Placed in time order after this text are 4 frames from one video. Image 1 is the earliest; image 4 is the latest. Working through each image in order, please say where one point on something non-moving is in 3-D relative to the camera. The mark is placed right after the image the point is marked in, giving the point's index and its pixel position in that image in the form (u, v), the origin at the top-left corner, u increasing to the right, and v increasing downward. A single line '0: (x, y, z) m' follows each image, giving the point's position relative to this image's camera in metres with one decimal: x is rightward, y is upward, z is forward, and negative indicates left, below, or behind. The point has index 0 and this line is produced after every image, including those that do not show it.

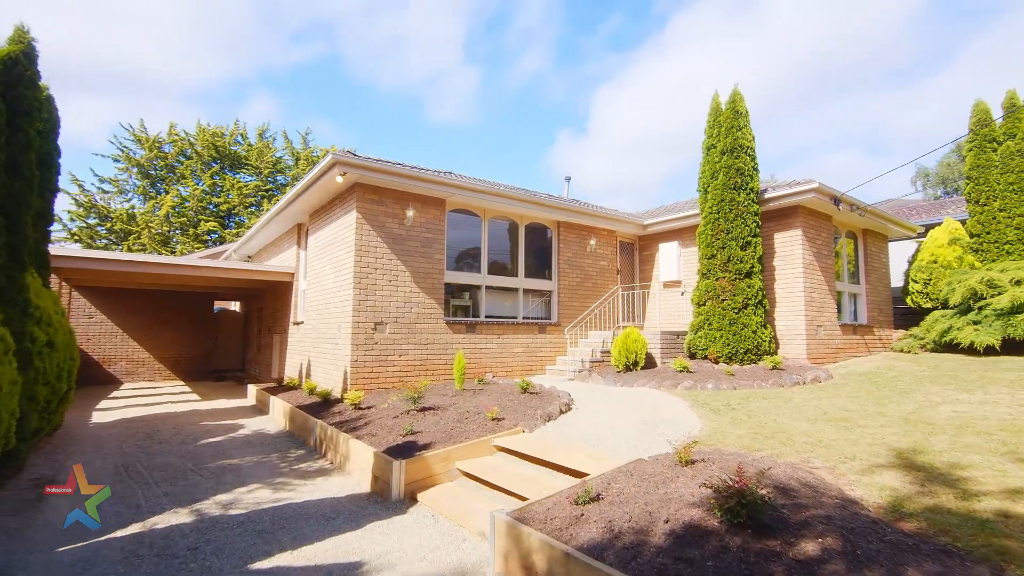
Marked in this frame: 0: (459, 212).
0: (-1.0, +1.4, +9.9) m
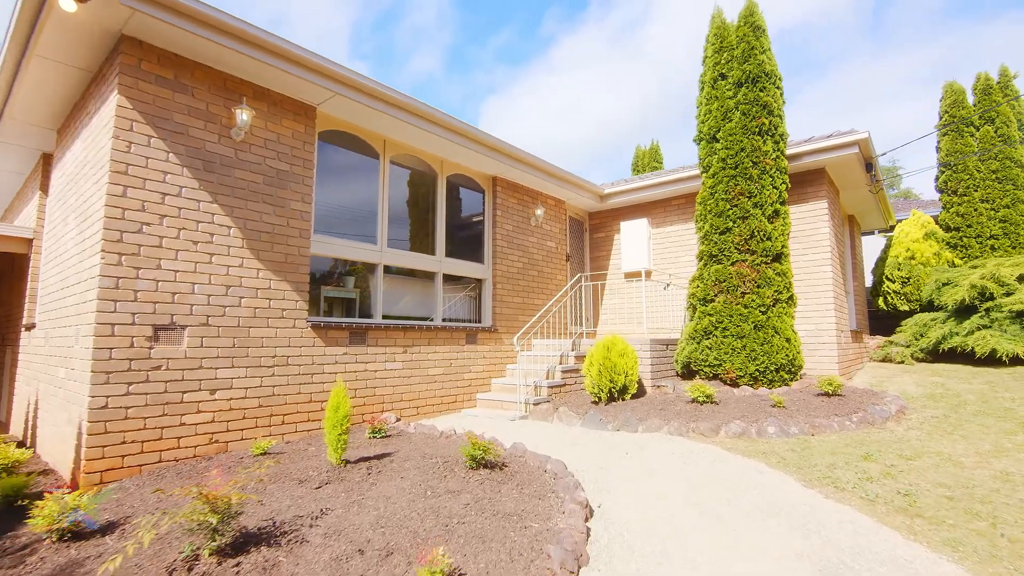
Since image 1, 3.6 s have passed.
0: (-1.9, +1.7, +5.8) m
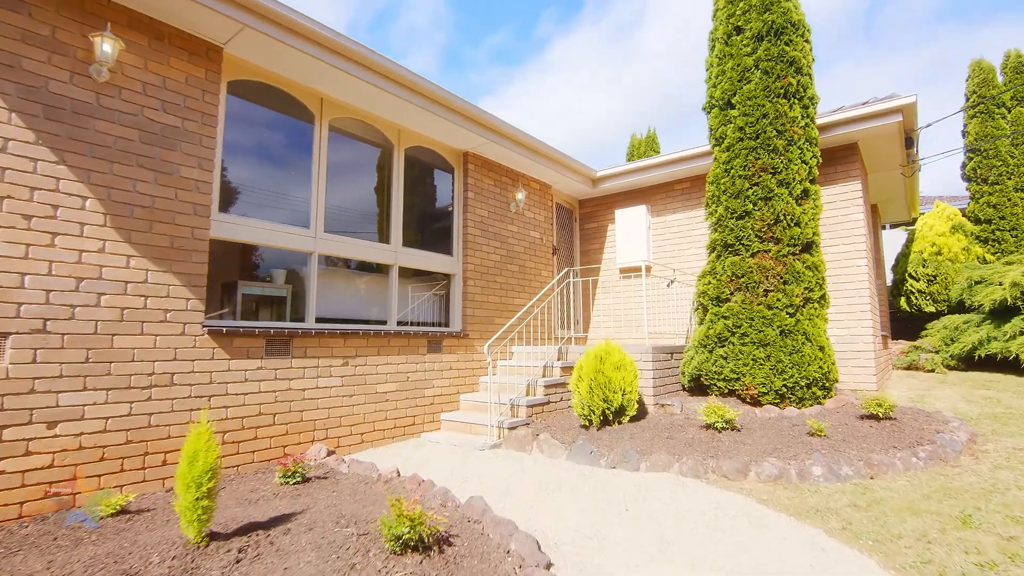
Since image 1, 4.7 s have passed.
0: (-2.2, +1.7, +4.6) m
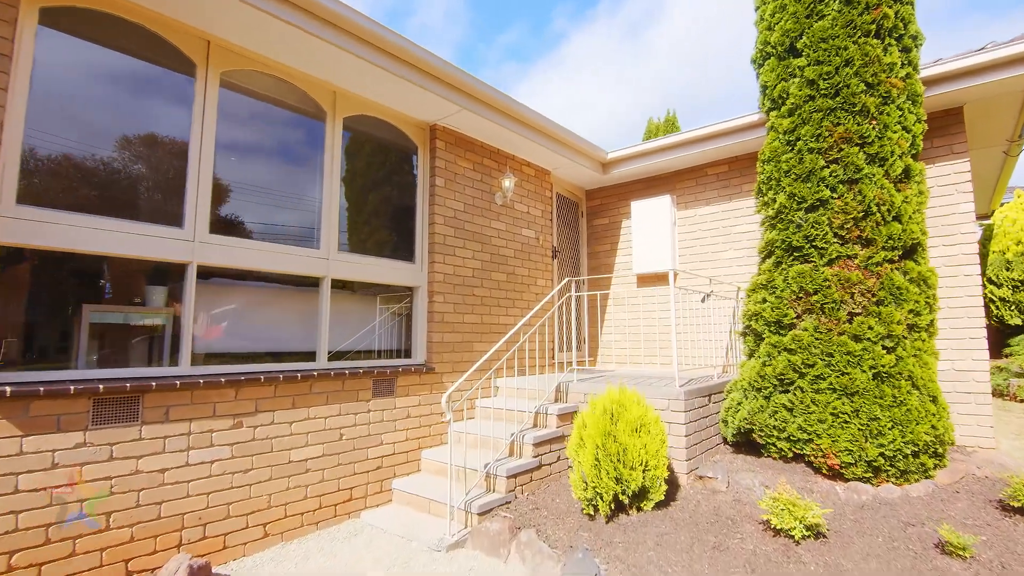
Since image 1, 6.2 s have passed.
0: (-2.4, +1.5, +3.1) m
